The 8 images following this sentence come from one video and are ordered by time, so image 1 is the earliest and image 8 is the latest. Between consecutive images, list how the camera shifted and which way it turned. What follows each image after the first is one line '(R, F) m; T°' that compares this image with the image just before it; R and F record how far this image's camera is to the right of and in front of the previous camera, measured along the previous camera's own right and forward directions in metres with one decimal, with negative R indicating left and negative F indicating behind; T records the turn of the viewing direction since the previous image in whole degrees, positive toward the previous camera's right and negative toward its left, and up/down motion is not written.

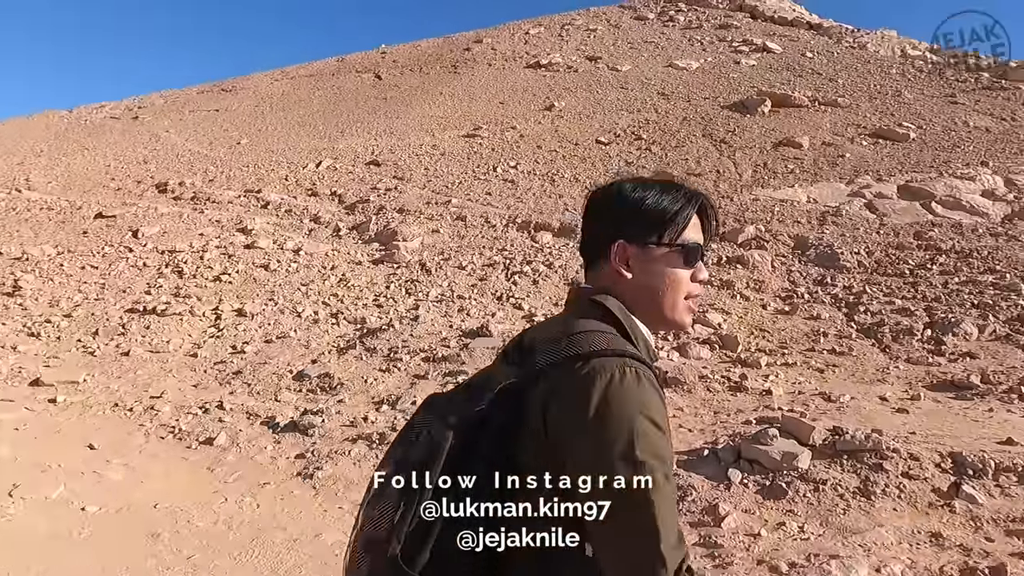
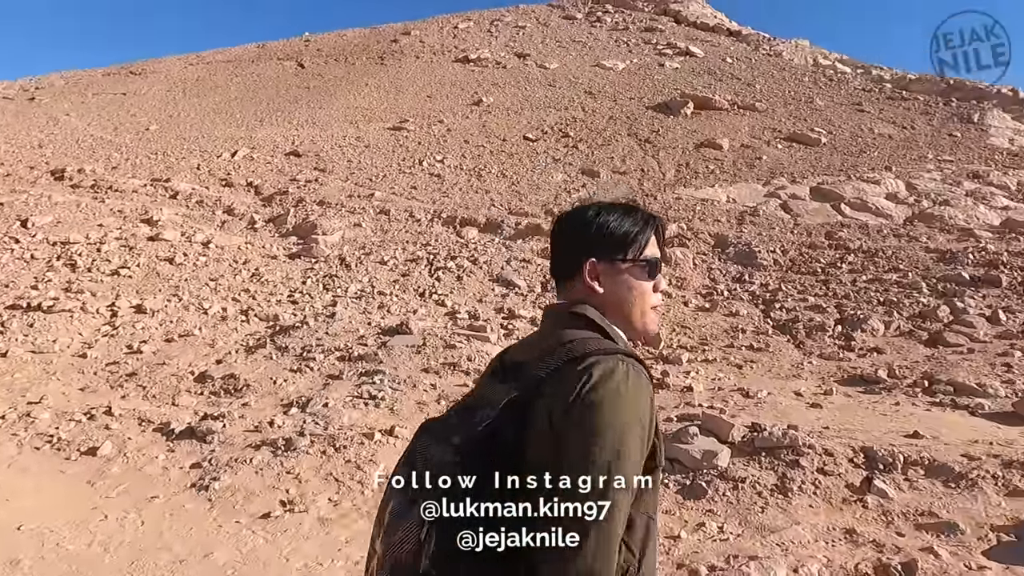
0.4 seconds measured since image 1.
(+0.1, +0.2) m; +6°
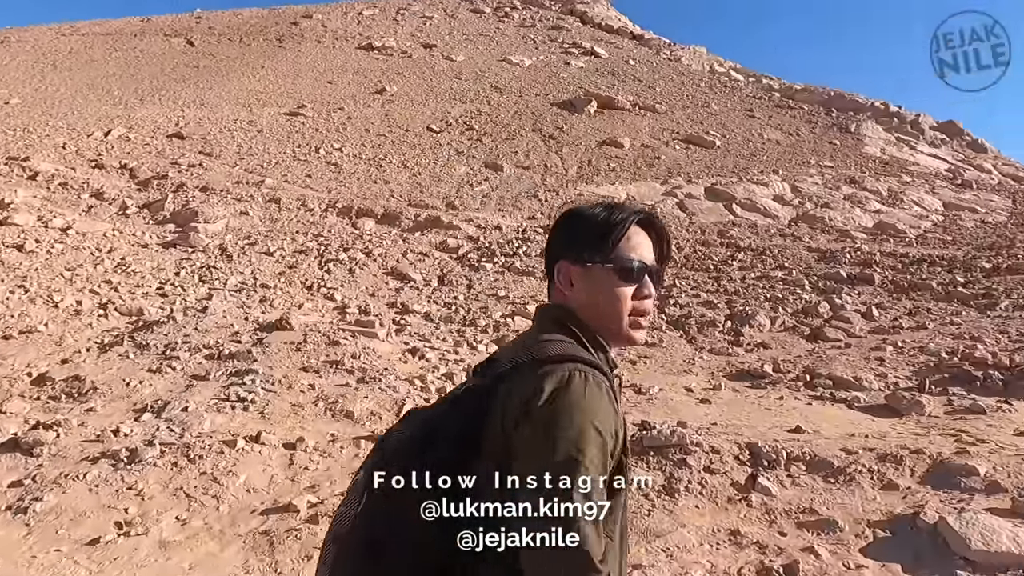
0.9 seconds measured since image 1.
(+0.1, +0.3) m; +8°
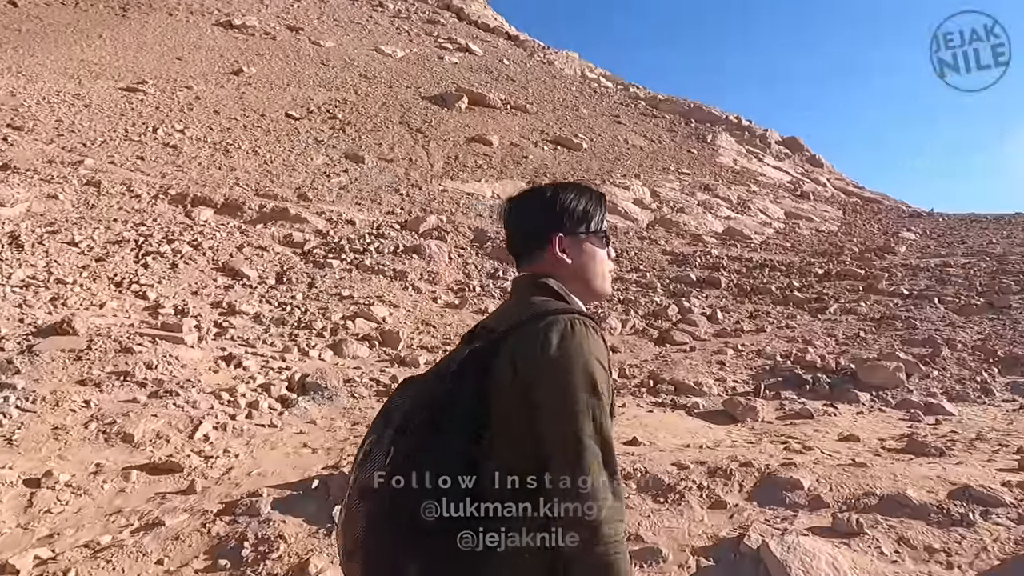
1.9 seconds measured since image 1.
(+0.3, +0.4) m; +11°
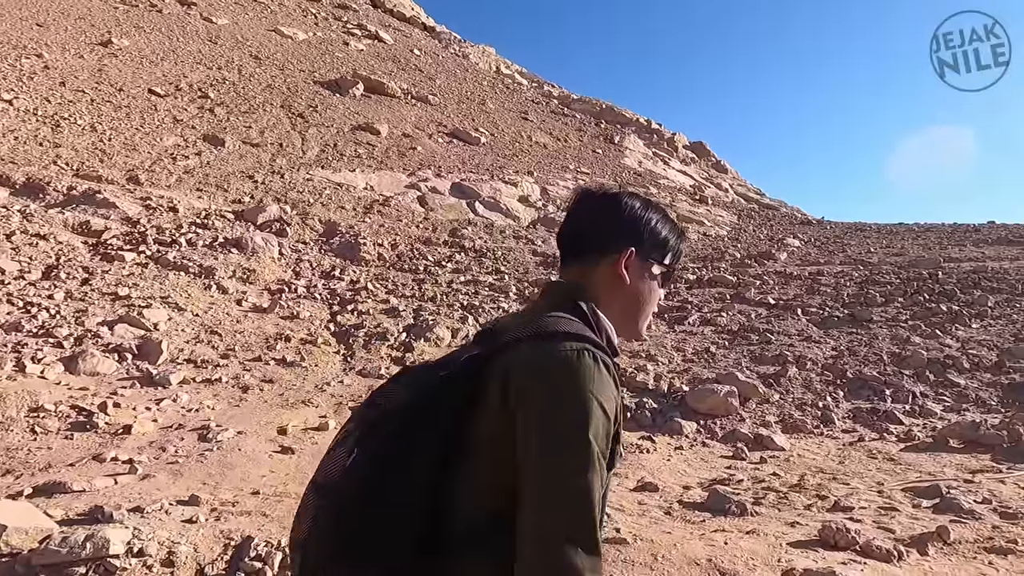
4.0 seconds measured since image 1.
(+1.0, +0.9) m; +6°
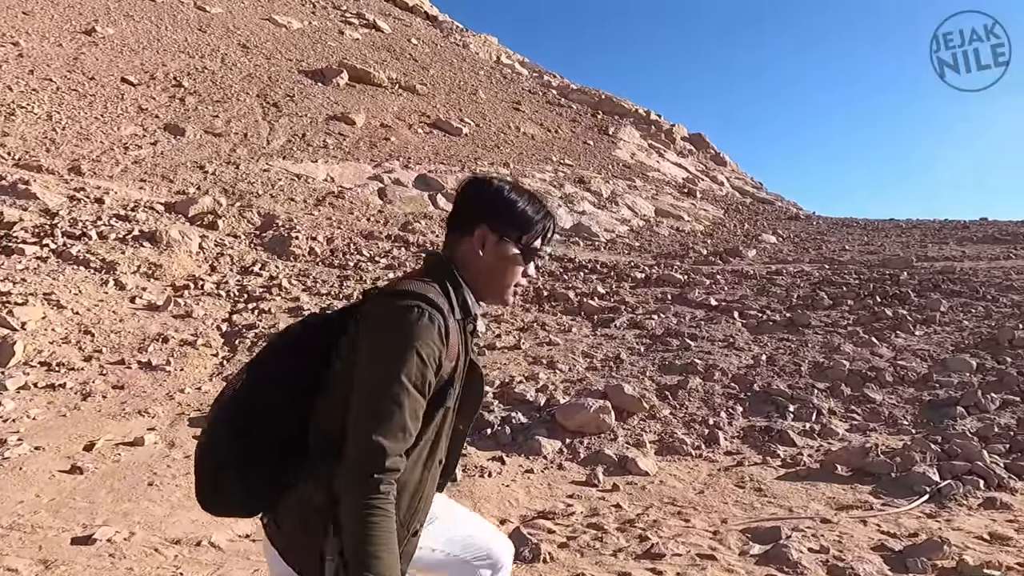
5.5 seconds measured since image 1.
(+1.0, +0.4) m; -2°
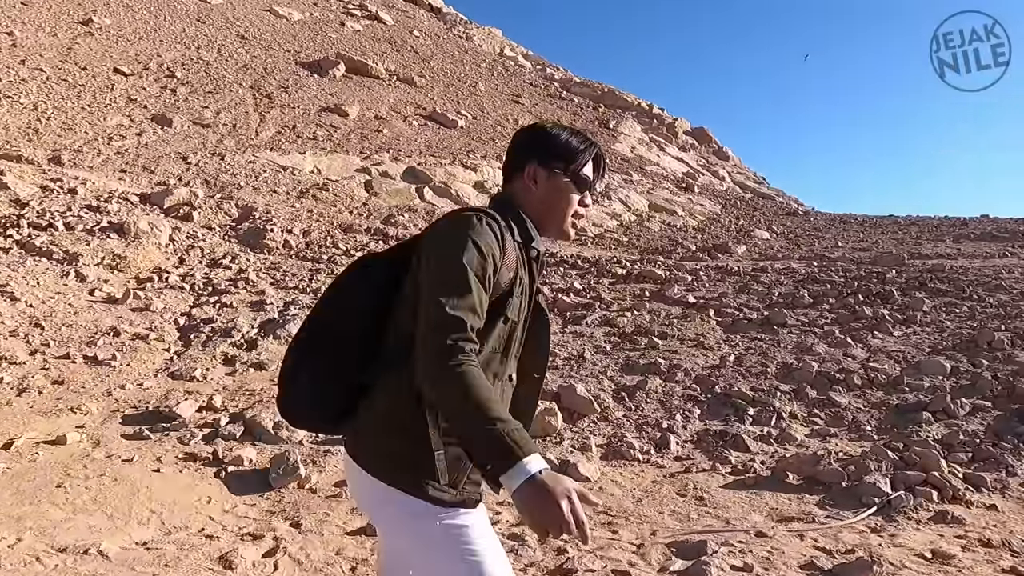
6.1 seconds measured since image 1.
(+0.4, +0.2) m; -1°
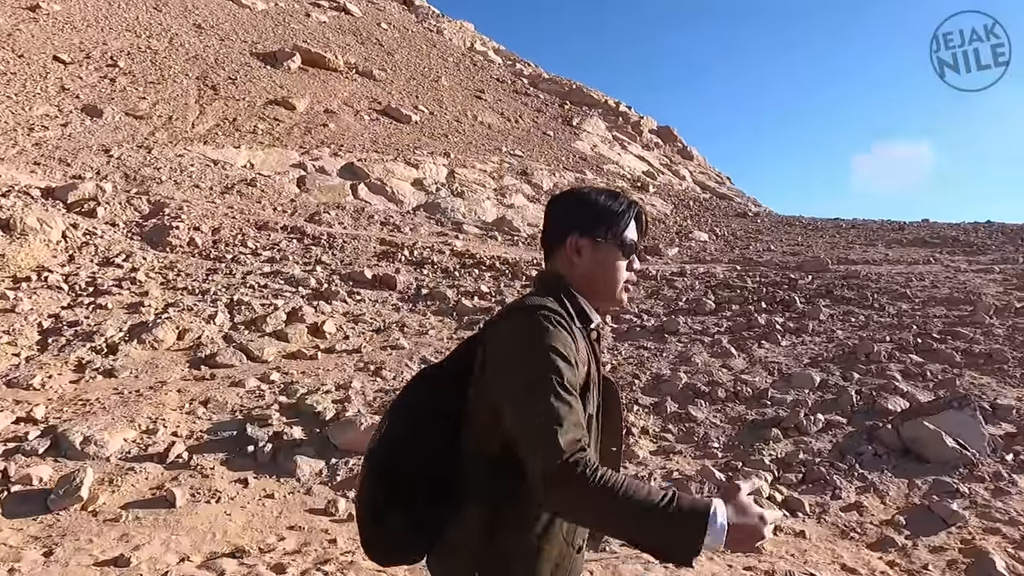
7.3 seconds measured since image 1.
(+0.9, +0.1) m; +1°
